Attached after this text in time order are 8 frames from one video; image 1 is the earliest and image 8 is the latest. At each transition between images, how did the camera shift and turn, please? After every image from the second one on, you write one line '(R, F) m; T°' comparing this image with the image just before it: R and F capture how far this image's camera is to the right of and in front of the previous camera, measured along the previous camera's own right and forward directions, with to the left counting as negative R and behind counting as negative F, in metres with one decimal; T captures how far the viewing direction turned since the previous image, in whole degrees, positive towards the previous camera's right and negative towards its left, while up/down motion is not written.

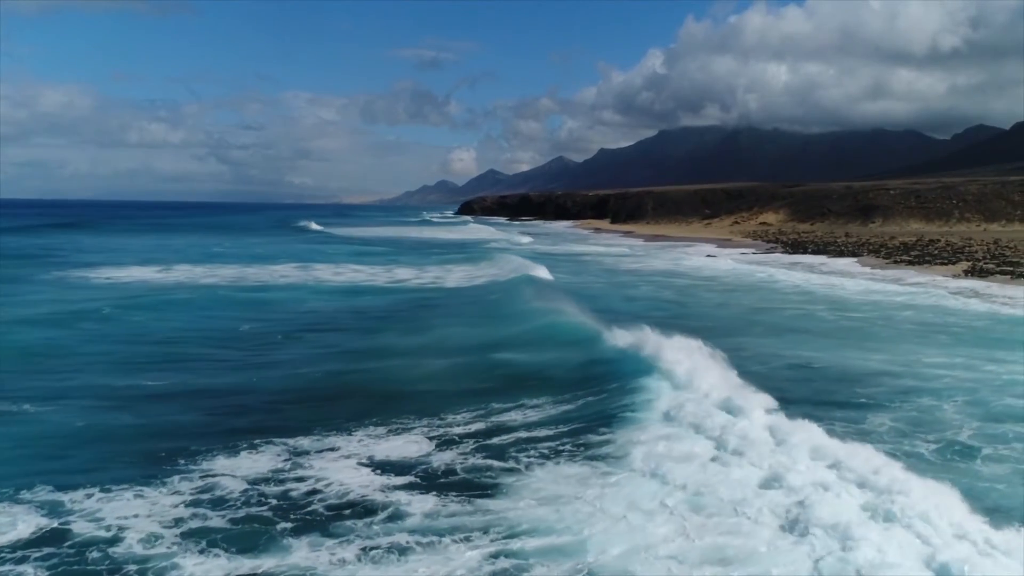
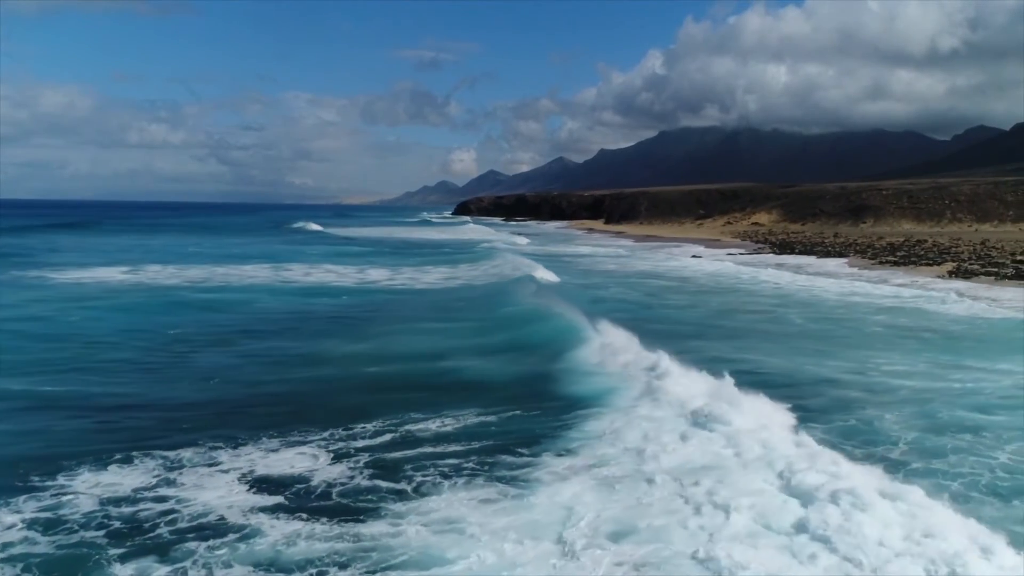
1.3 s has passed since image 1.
(+2.4, +0.7) m; 0°
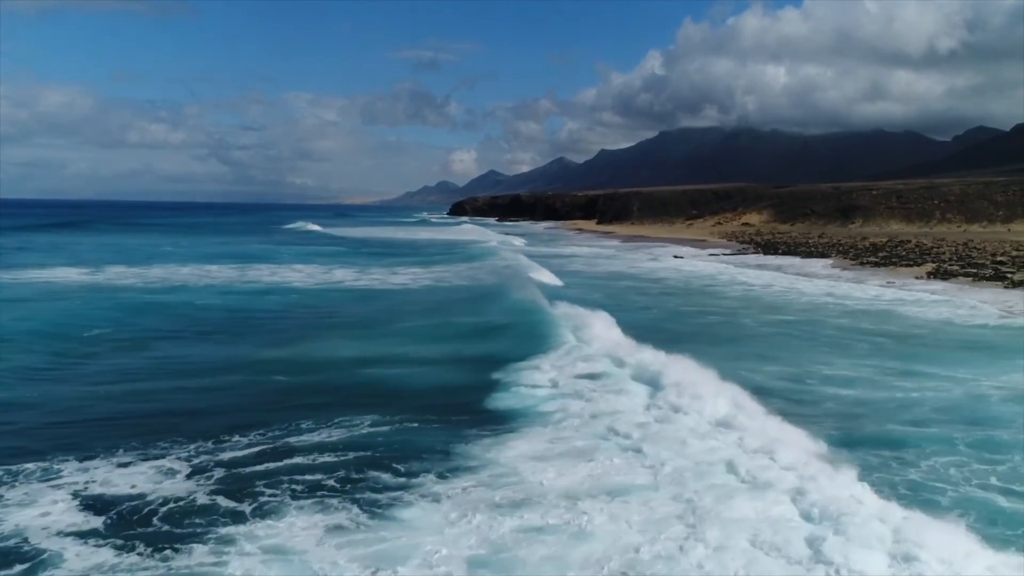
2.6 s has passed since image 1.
(+2.9, +0.7) m; 0°
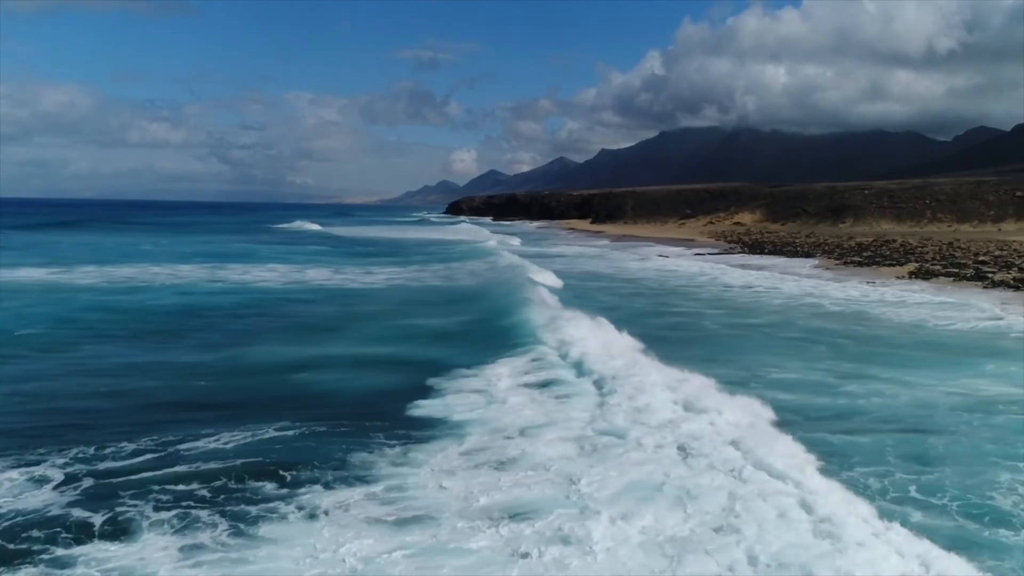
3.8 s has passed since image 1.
(+2.3, +0.5) m; 0°
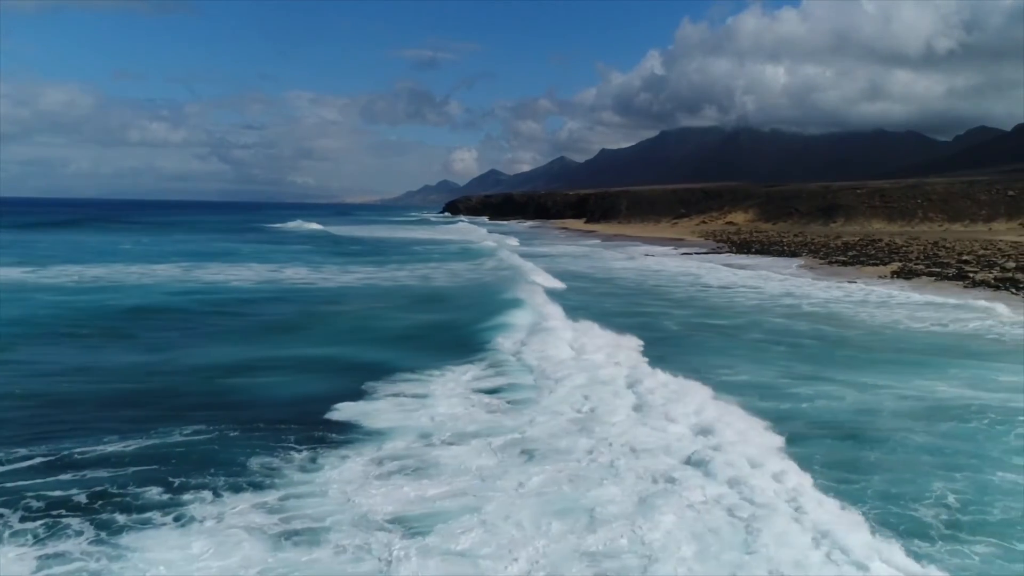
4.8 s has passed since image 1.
(+2.1, +0.4) m; 0°
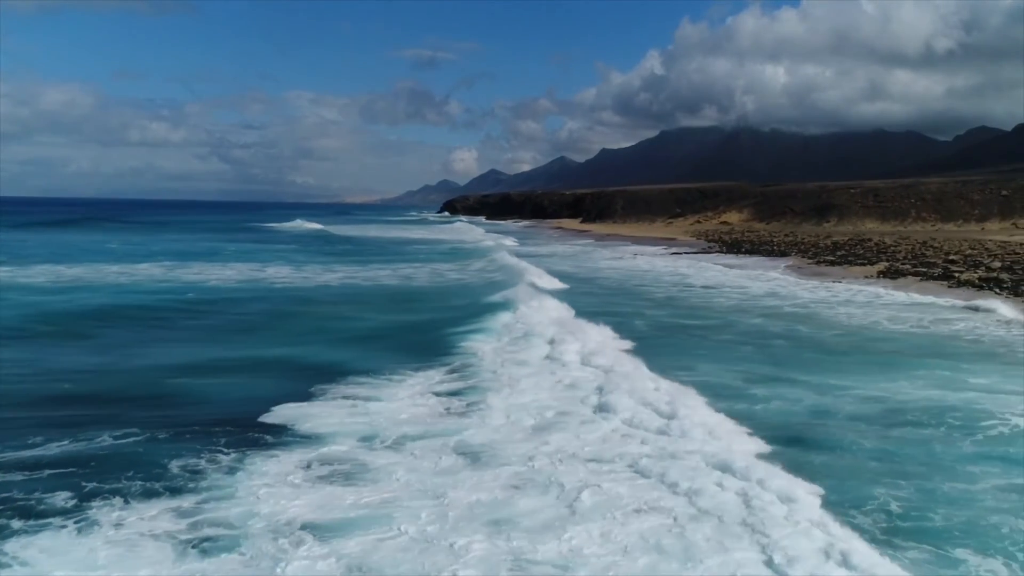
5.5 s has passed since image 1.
(+1.6, +0.2) m; 0°
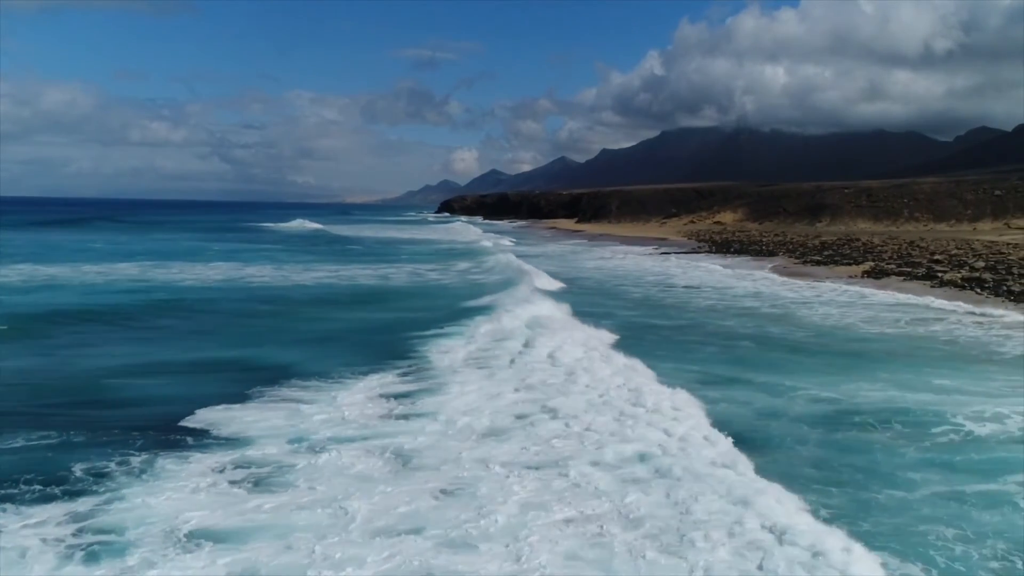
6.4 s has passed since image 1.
(+1.8, +0.3) m; 0°
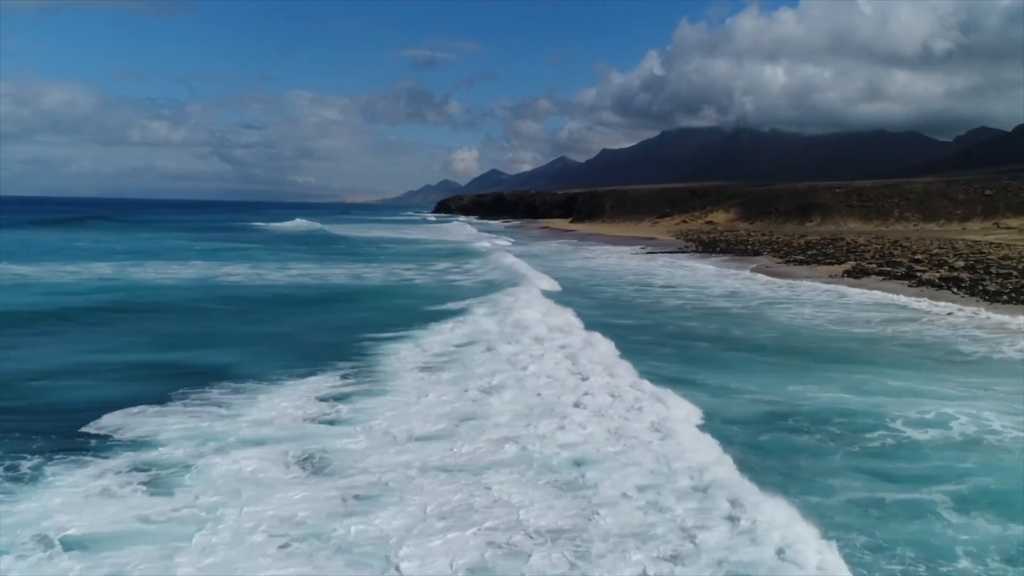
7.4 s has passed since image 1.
(+2.1, +0.3) m; 0°
